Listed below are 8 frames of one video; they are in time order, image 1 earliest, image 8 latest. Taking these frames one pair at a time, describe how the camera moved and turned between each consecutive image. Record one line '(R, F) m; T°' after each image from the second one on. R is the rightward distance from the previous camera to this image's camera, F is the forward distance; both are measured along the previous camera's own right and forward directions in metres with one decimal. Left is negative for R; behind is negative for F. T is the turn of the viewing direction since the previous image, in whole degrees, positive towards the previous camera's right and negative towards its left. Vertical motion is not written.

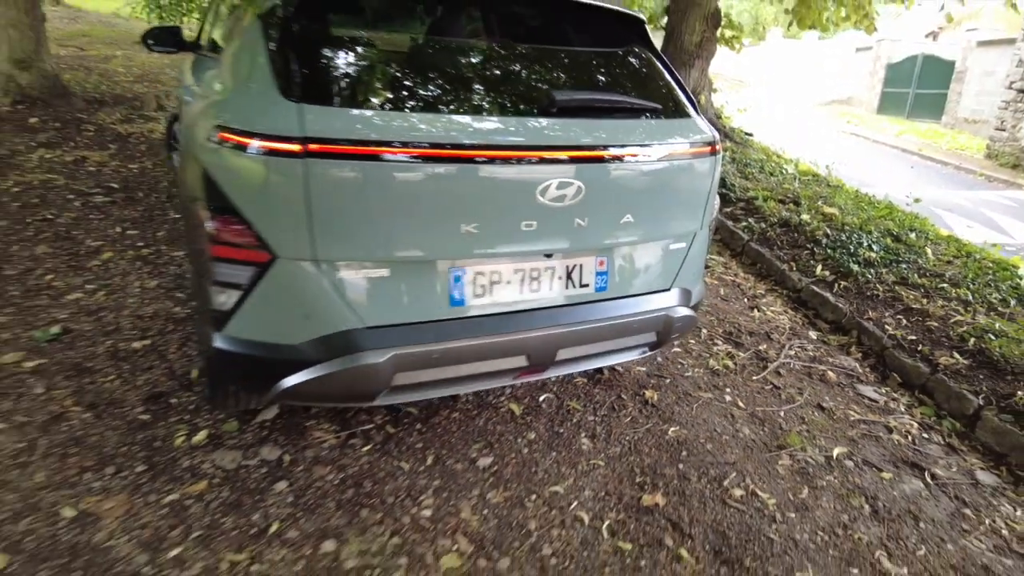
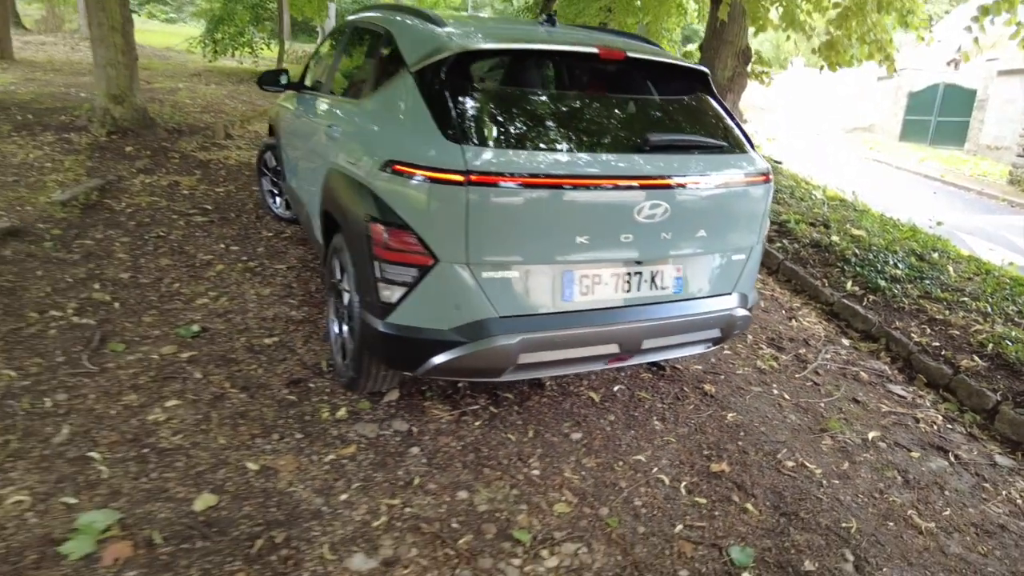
(-0.3, -0.5) m; -2°
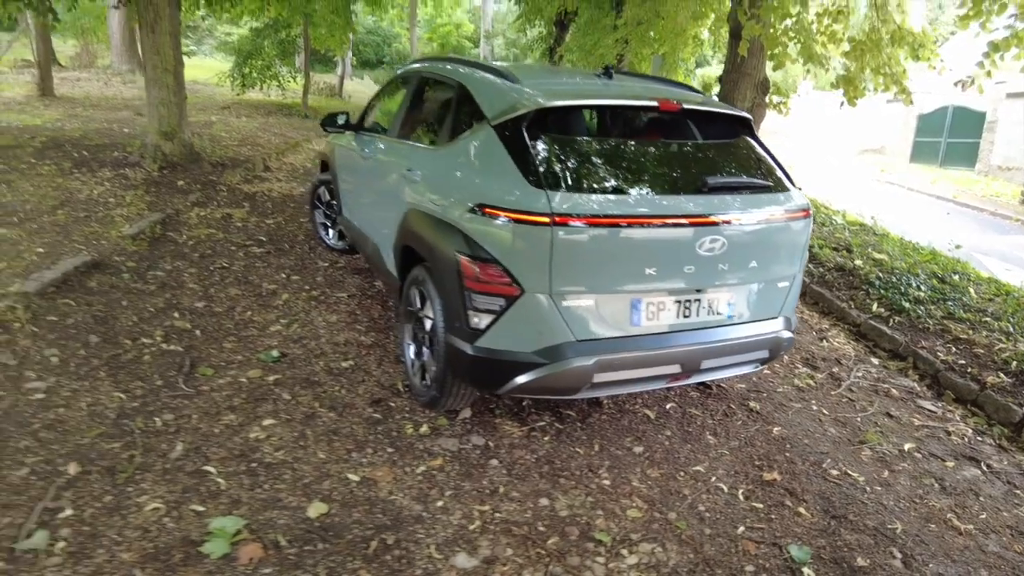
(-0.3, -0.3) m; -1°
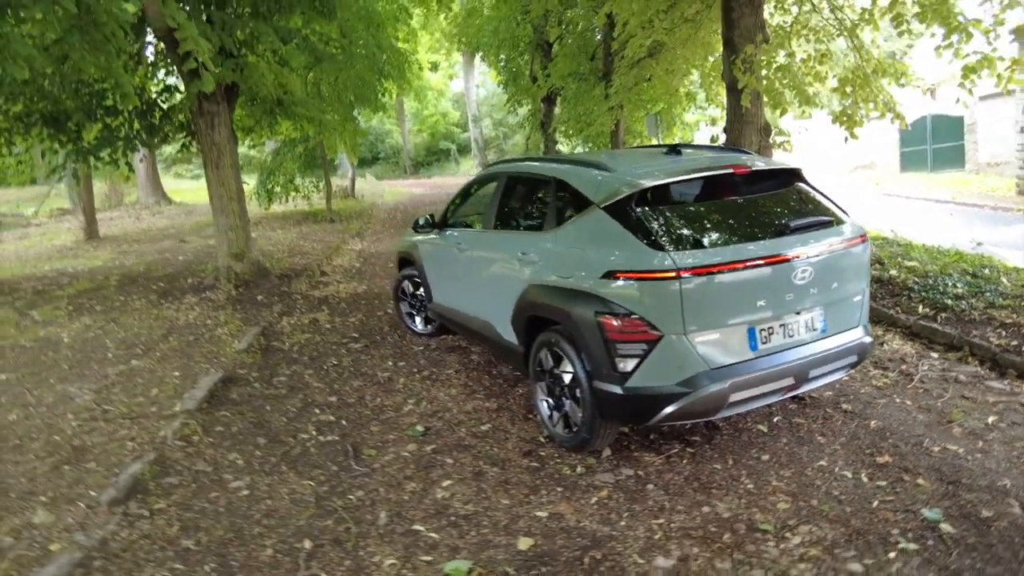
(-0.7, -0.6) m; 0°
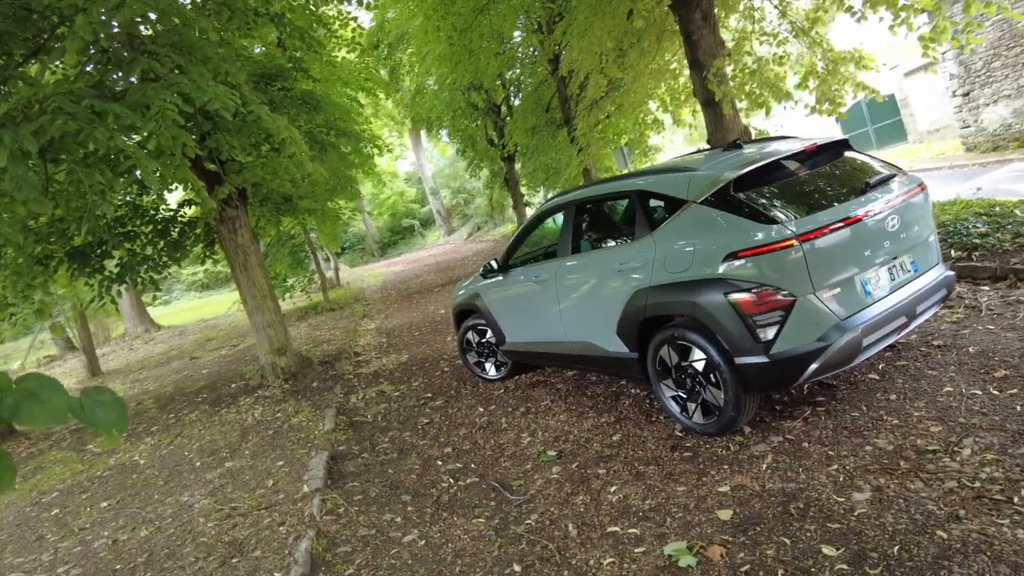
(-1.0, -0.2) m; +4°
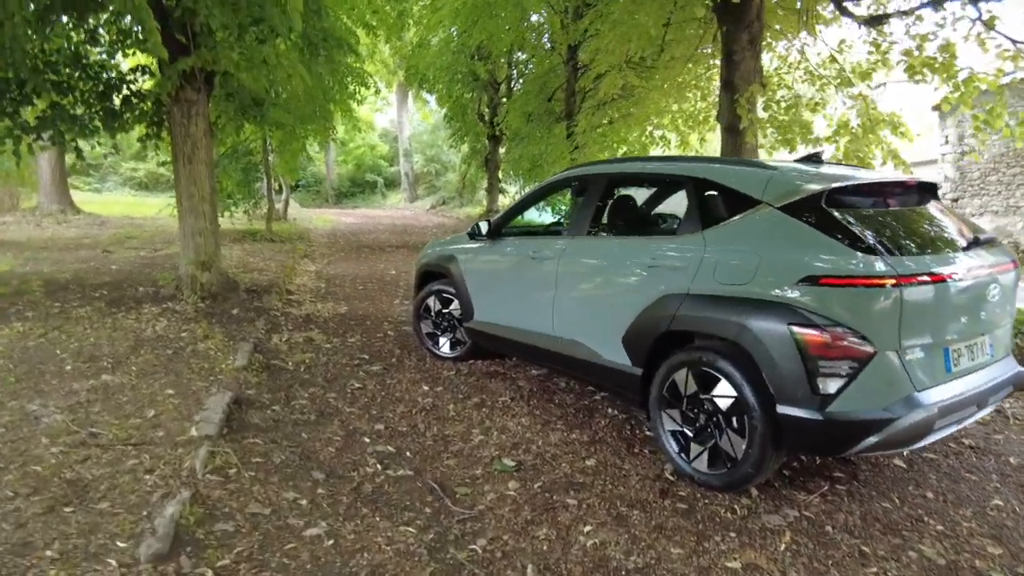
(-0.3, +0.9) m; +5°
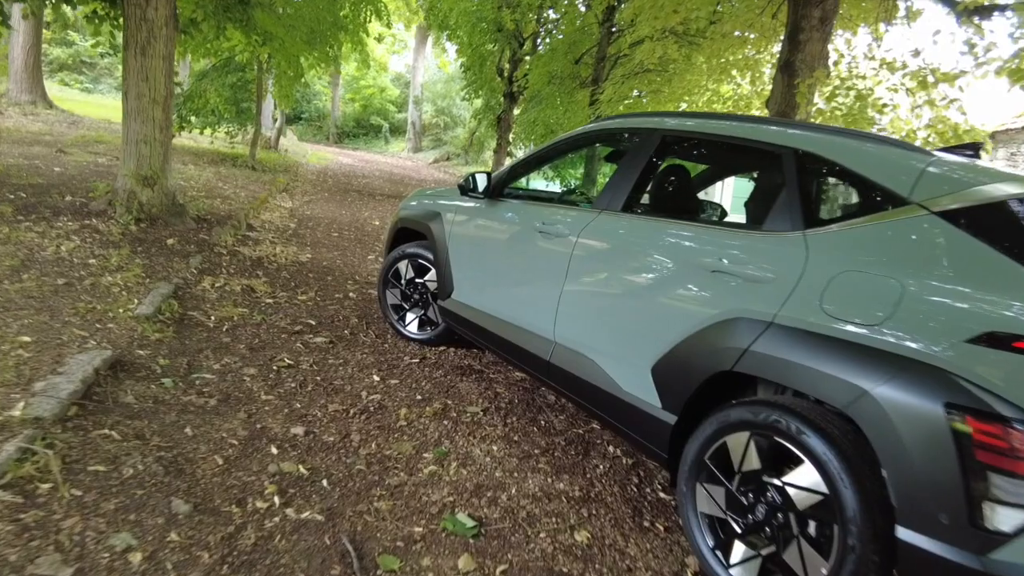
(0.0, +1.2) m; +1°
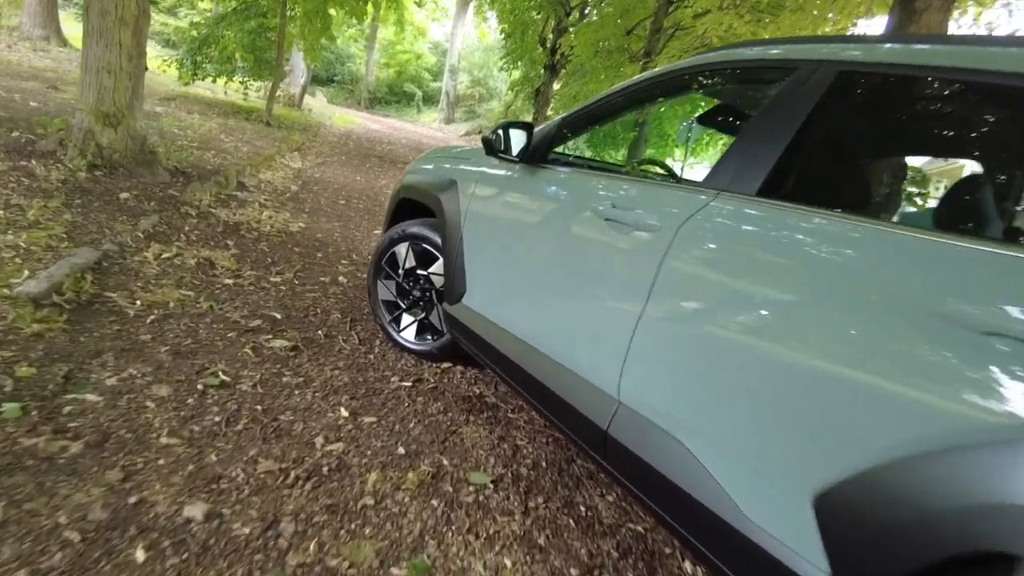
(-0.1, +1.3) m; -2°
